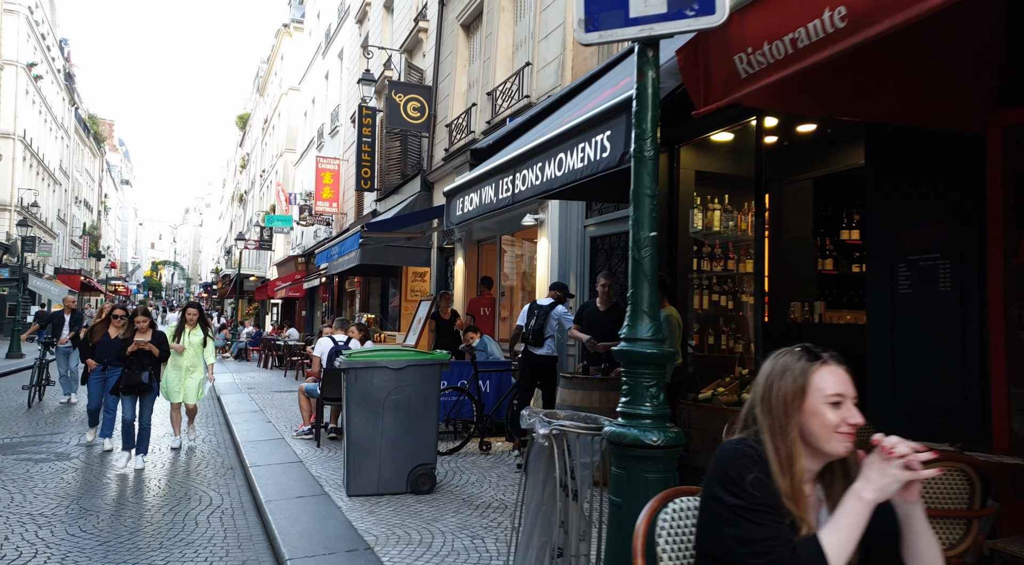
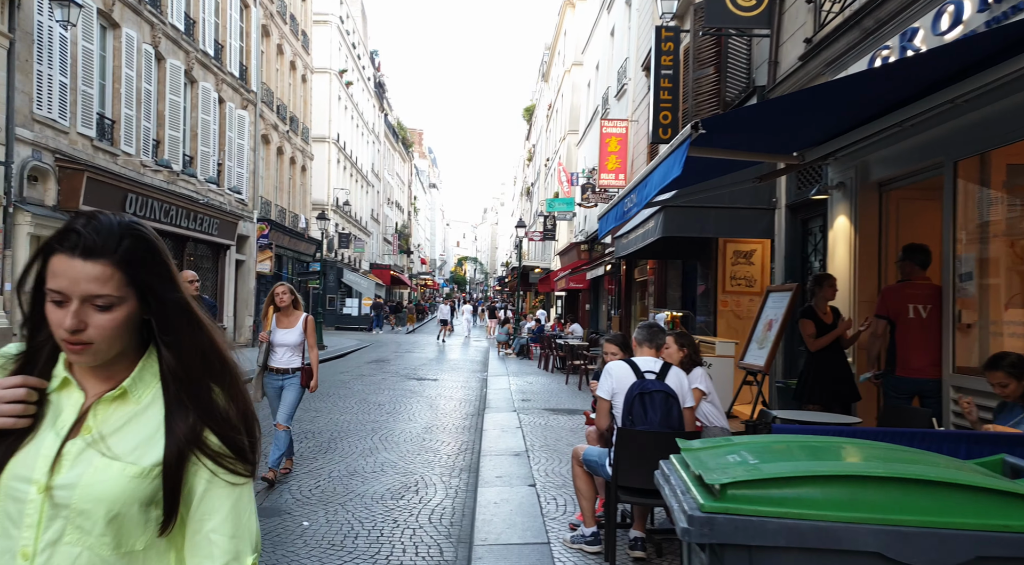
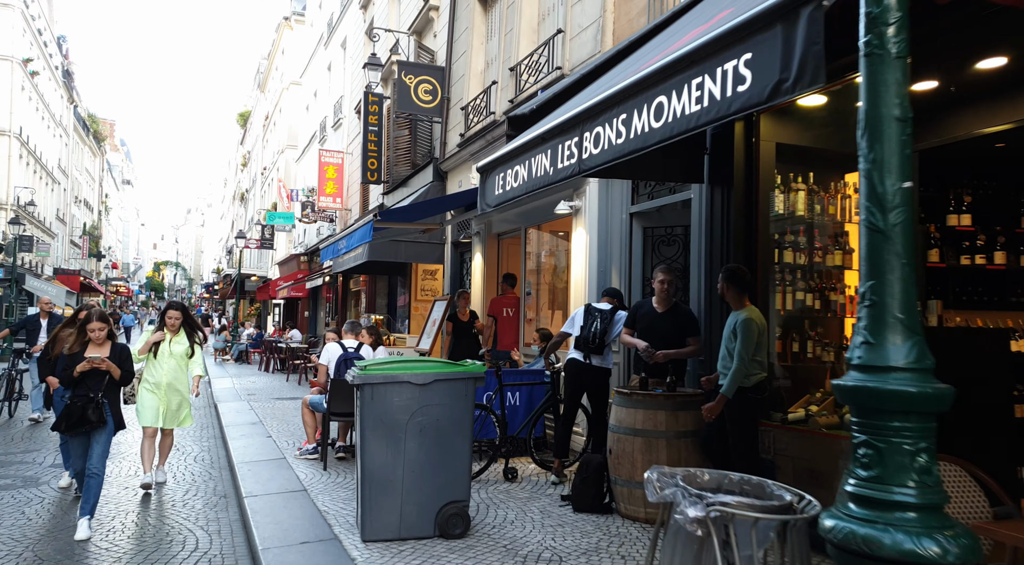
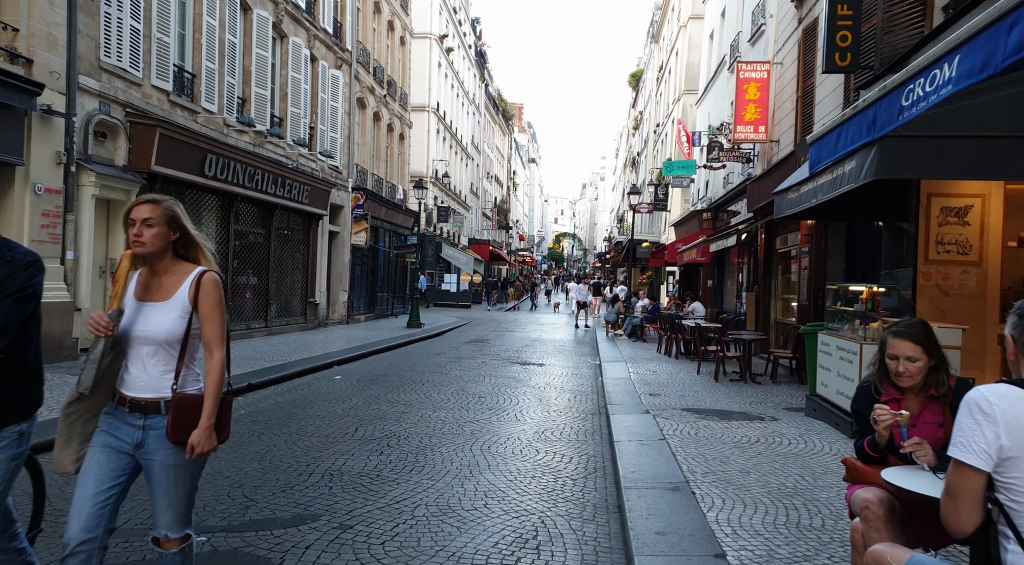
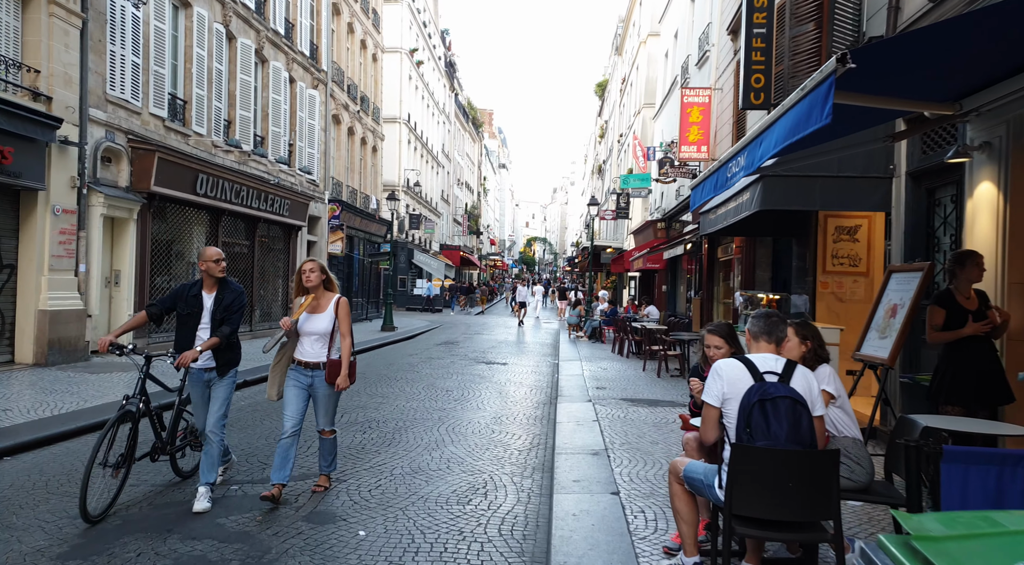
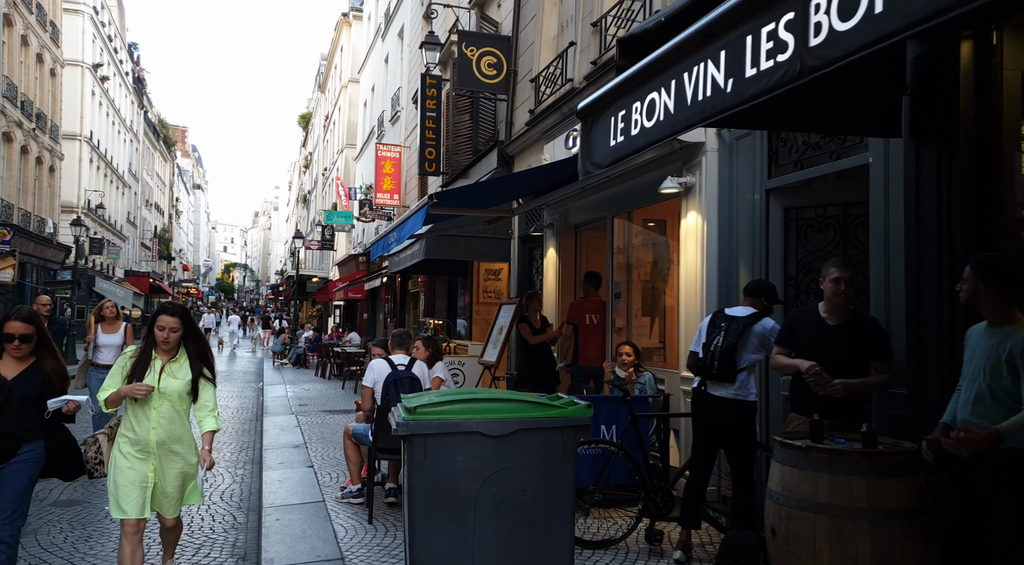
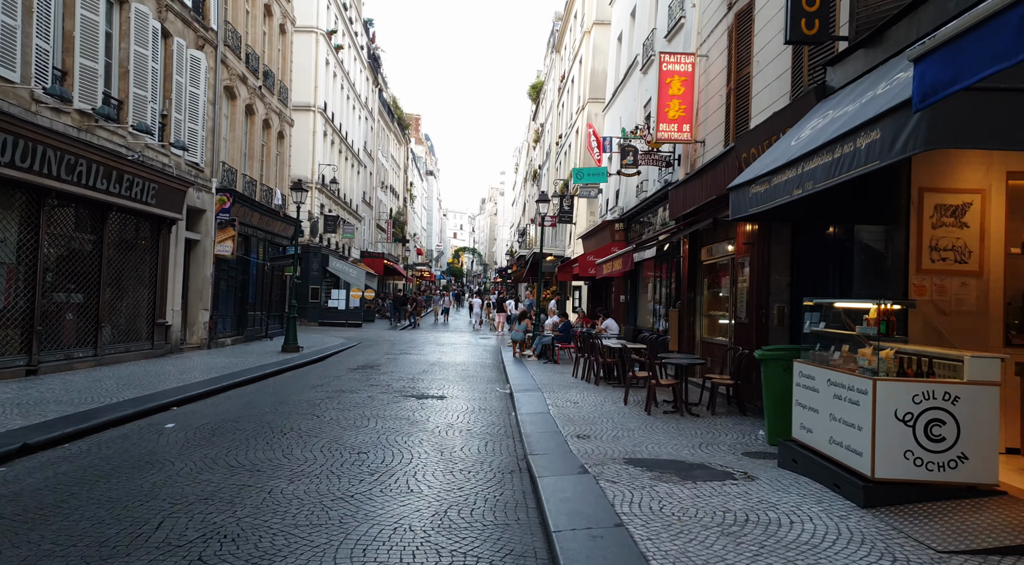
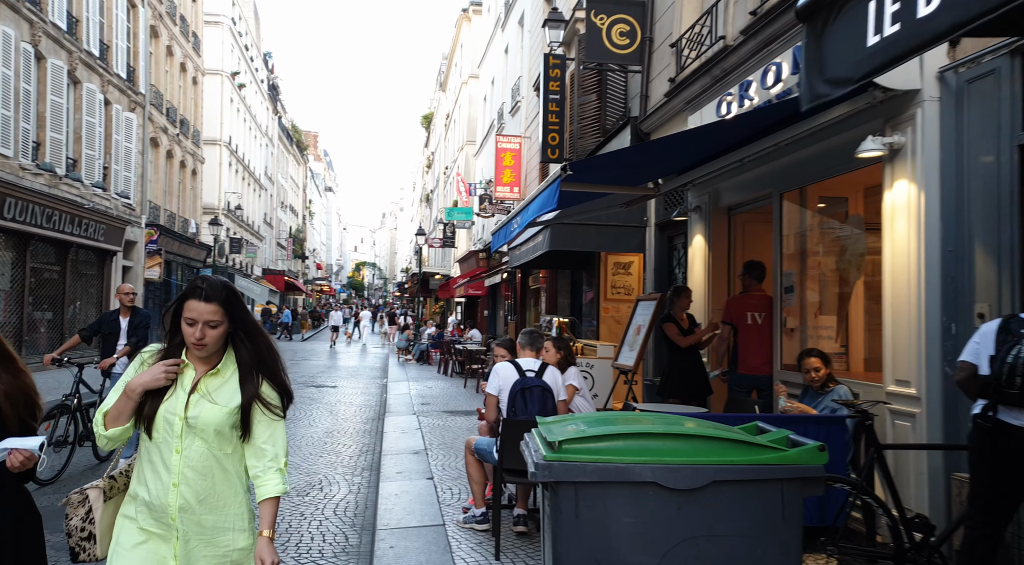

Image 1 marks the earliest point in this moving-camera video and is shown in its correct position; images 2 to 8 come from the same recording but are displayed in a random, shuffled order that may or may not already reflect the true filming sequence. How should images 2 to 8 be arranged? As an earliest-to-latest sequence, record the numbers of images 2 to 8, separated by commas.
3, 6, 8, 2, 5, 4, 7
